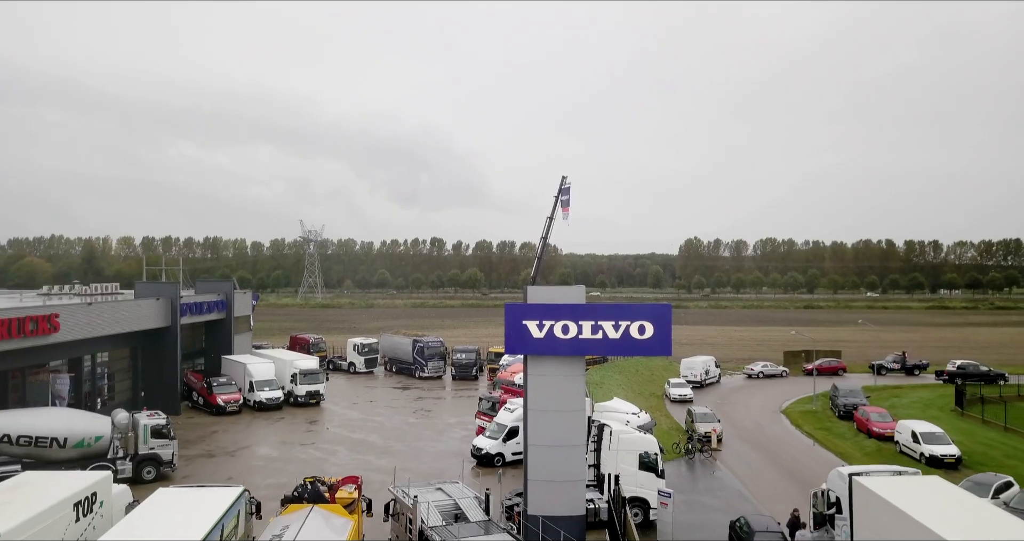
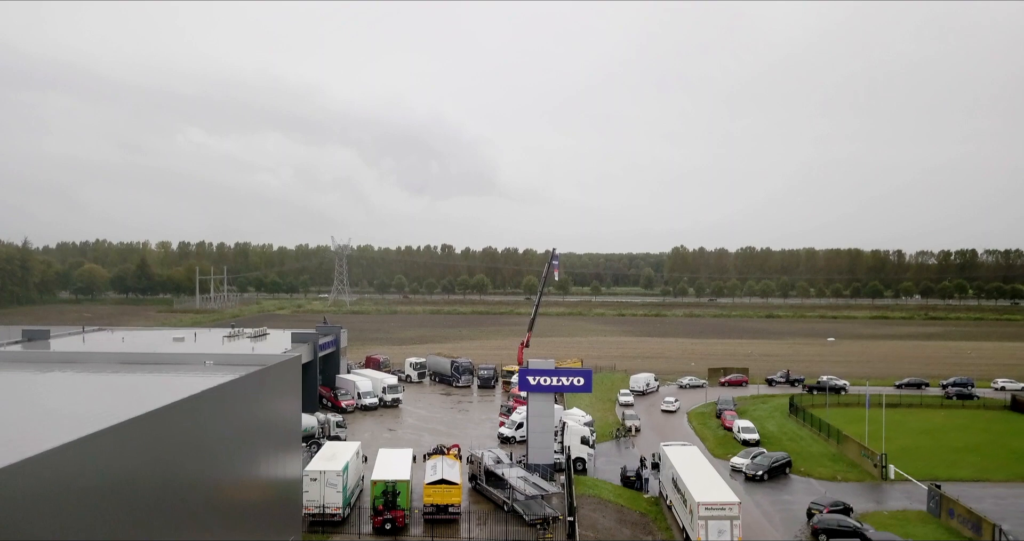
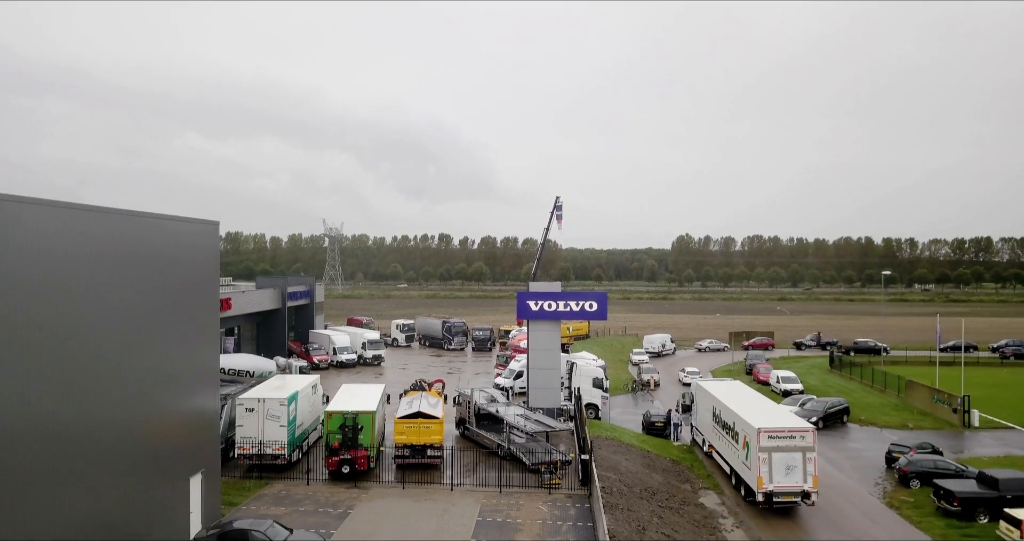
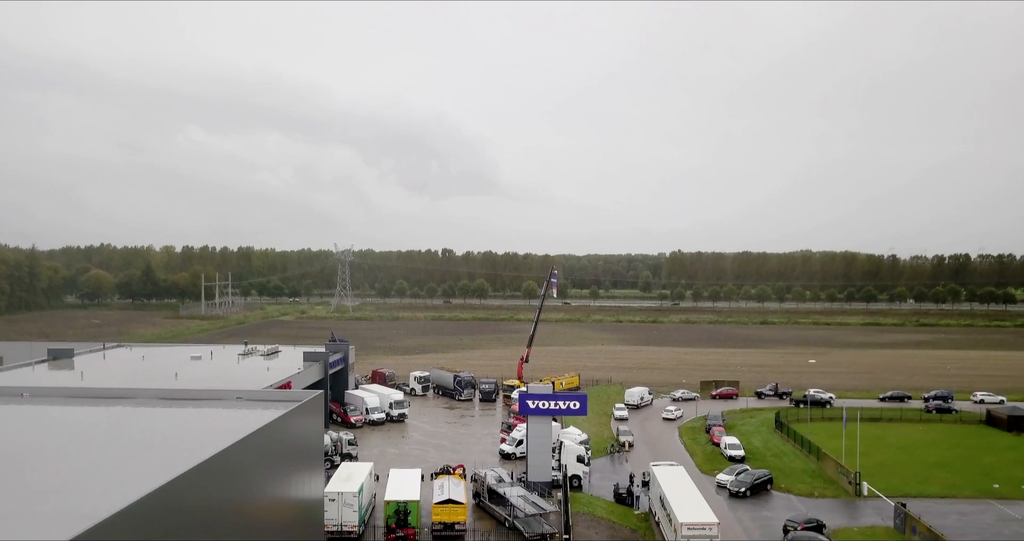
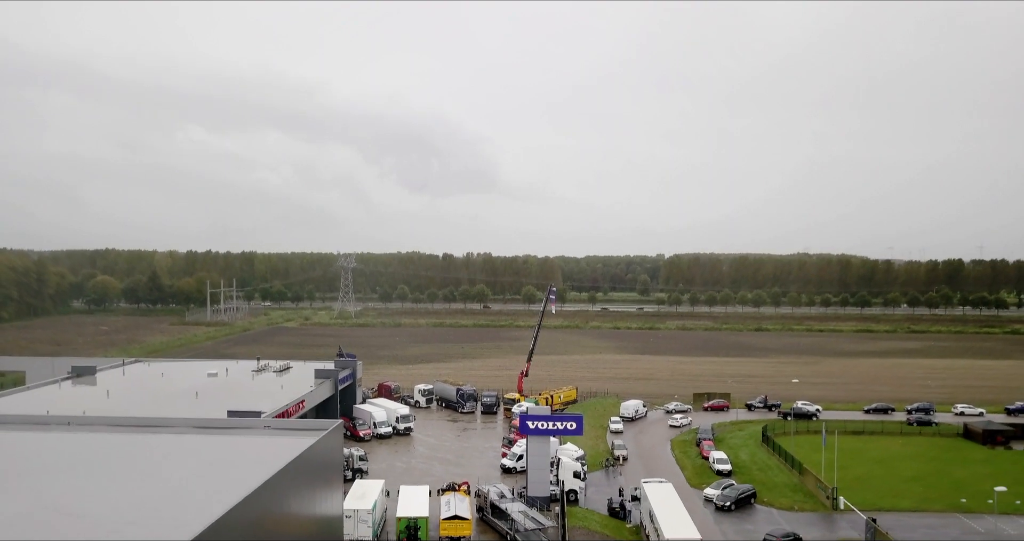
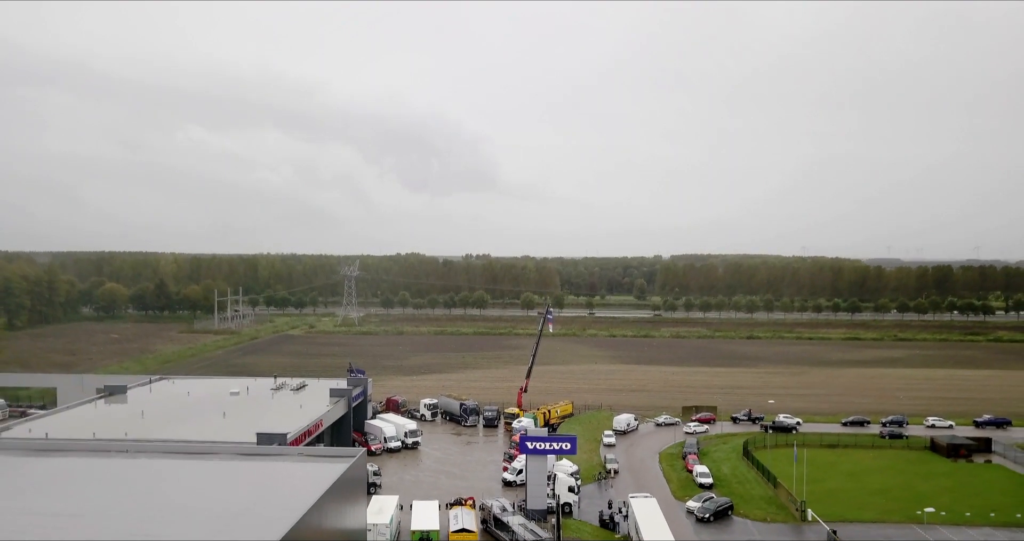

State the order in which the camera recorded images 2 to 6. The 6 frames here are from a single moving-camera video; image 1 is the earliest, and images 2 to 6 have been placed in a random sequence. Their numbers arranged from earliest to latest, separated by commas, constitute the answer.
3, 2, 4, 5, 6
